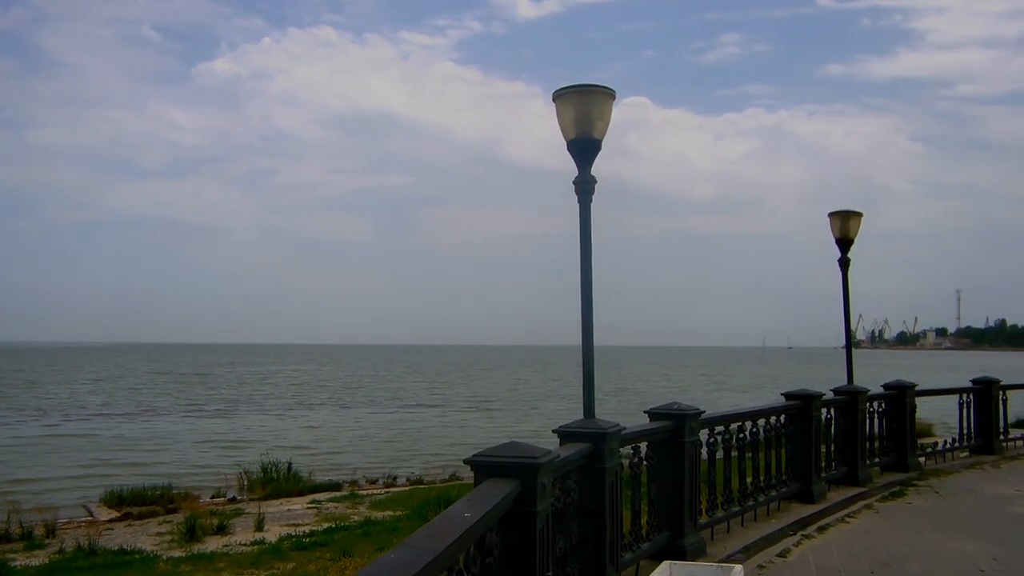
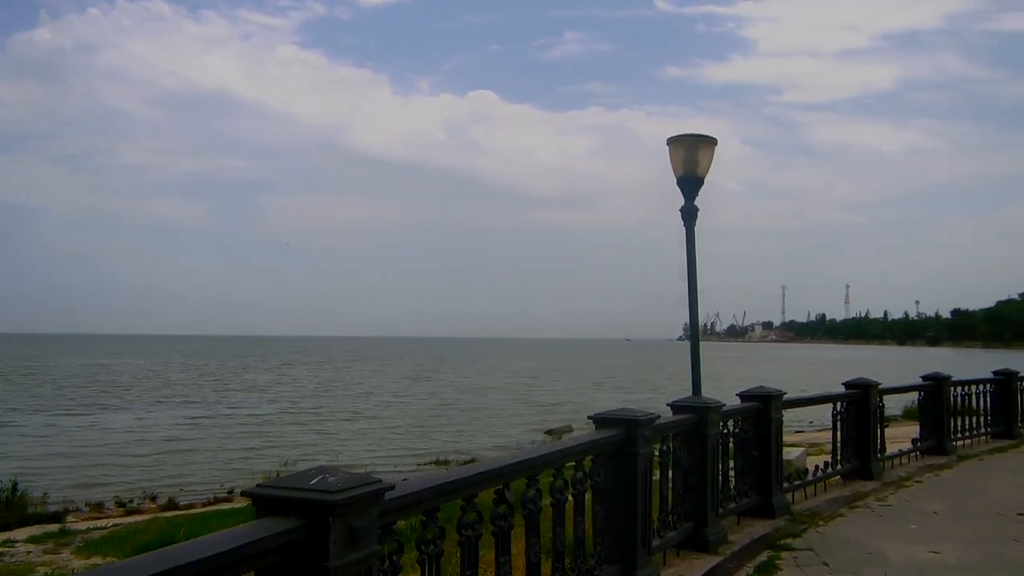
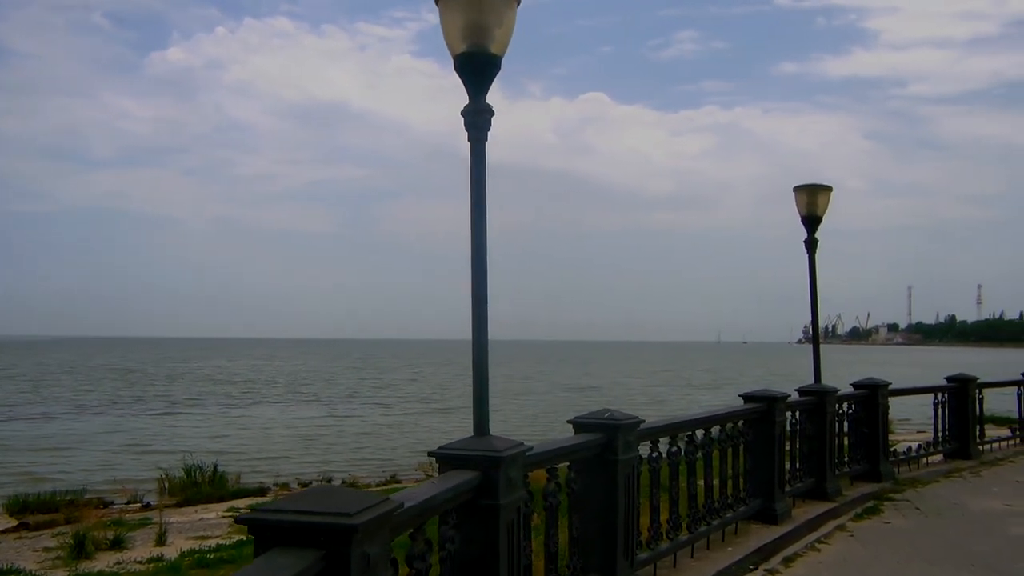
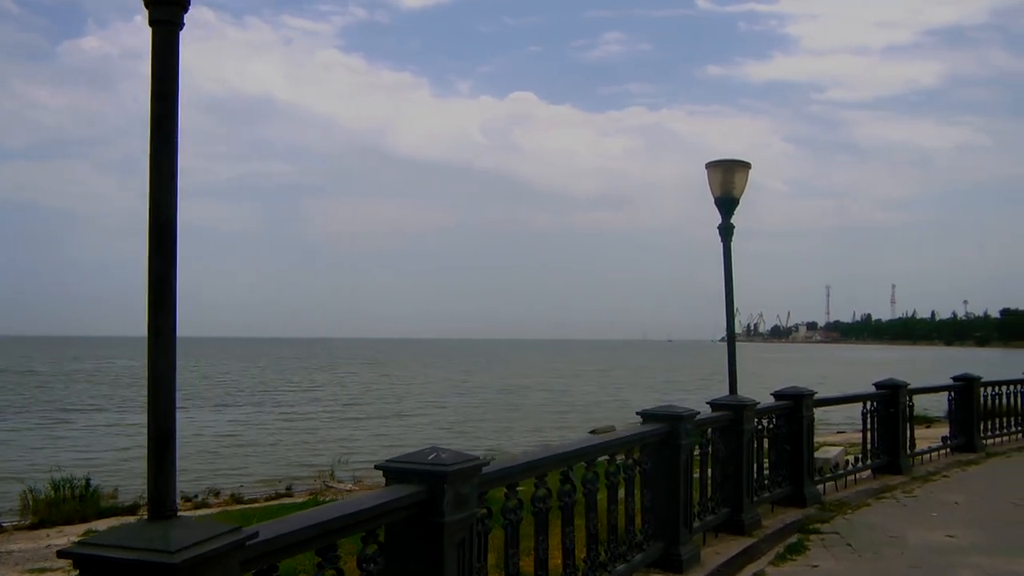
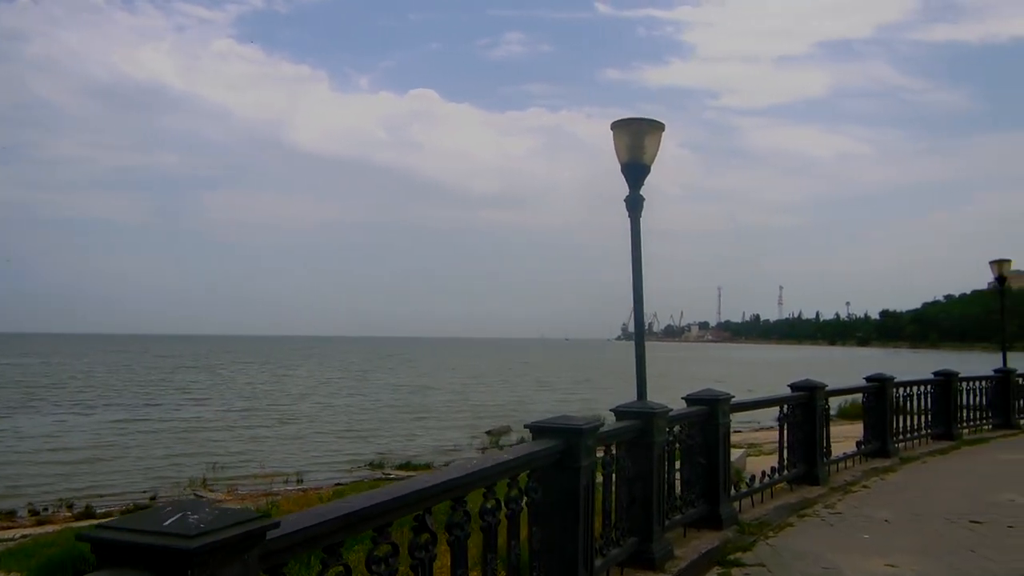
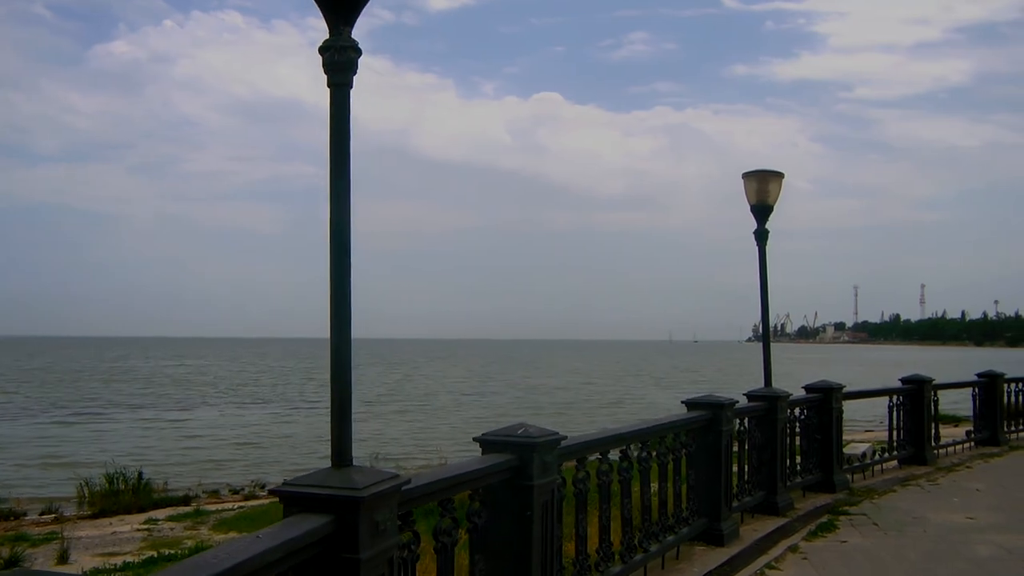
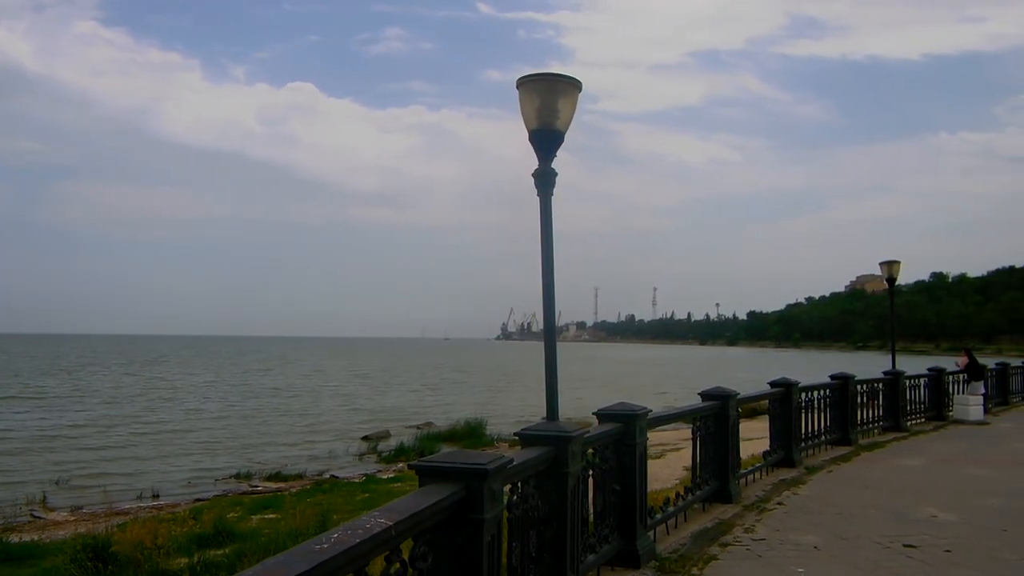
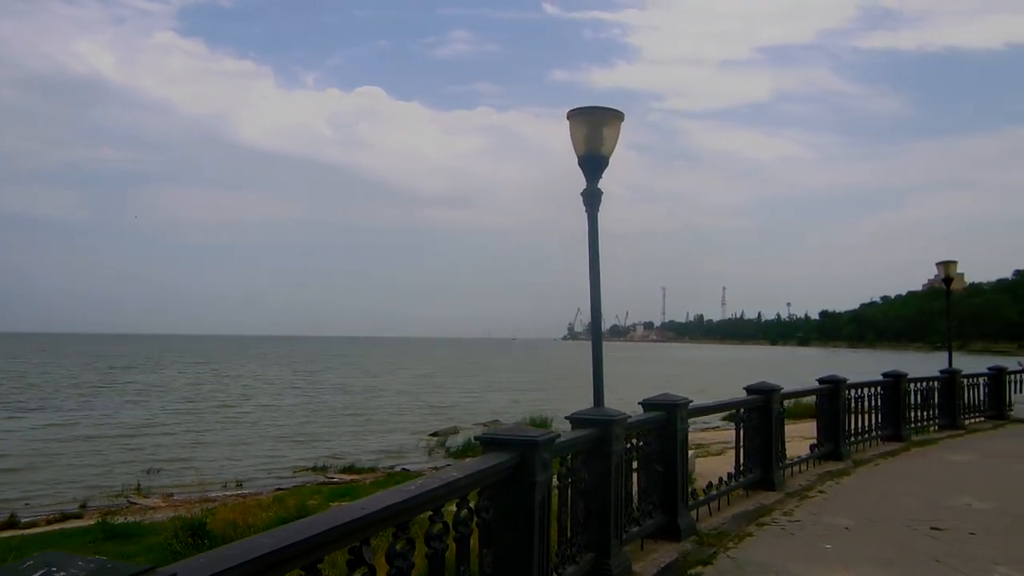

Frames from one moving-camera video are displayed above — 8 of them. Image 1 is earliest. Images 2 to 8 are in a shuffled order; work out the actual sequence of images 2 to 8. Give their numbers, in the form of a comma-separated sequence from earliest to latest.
3, 6, 4, 2, 5, 8, 7
